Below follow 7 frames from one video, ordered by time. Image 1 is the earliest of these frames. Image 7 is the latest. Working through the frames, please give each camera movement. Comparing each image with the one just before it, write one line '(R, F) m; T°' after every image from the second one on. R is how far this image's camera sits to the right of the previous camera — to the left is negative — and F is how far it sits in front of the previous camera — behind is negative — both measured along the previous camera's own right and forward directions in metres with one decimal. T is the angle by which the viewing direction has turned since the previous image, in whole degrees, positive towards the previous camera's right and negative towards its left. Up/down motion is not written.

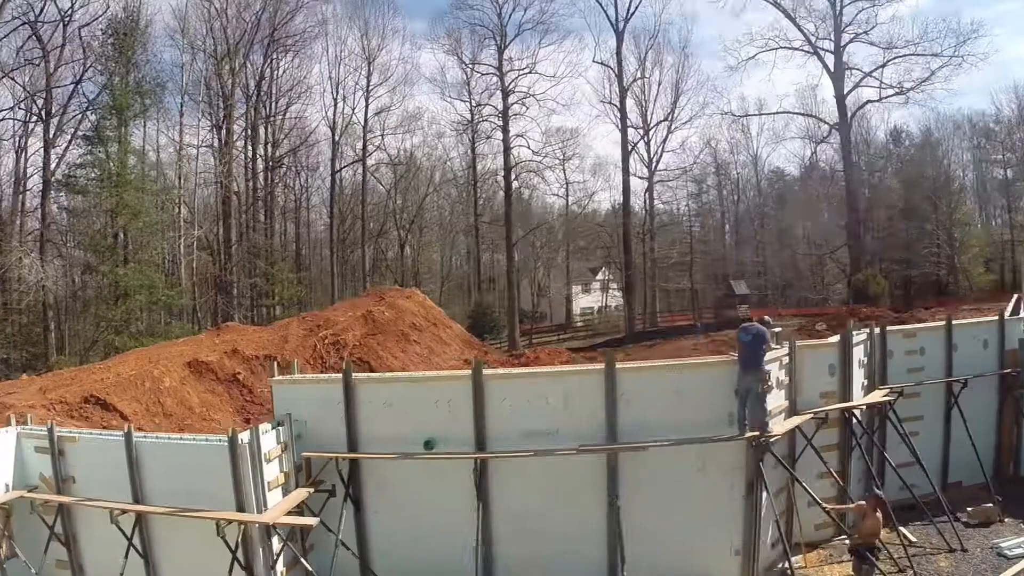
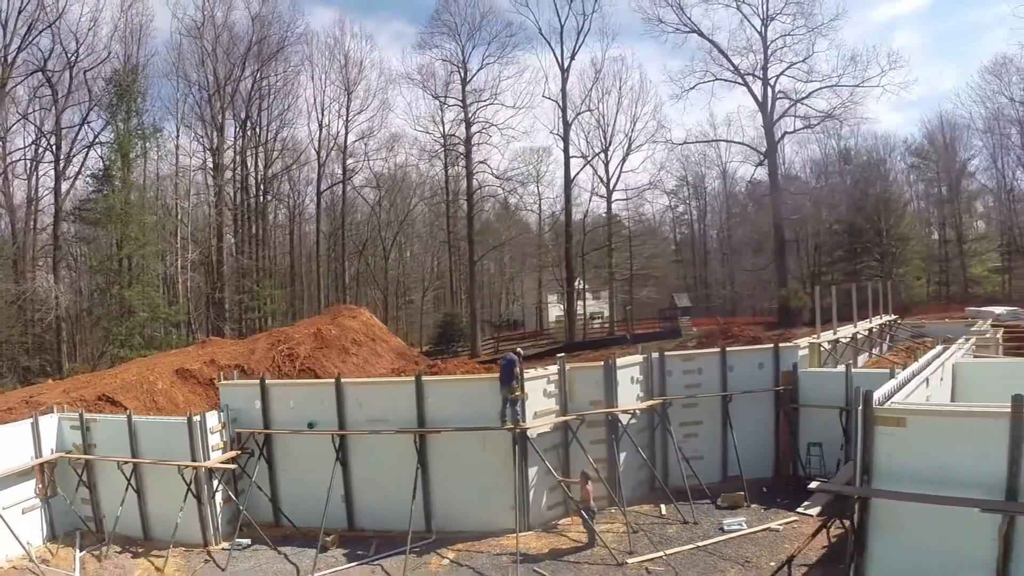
(+2.6, -4.3) m; 0°
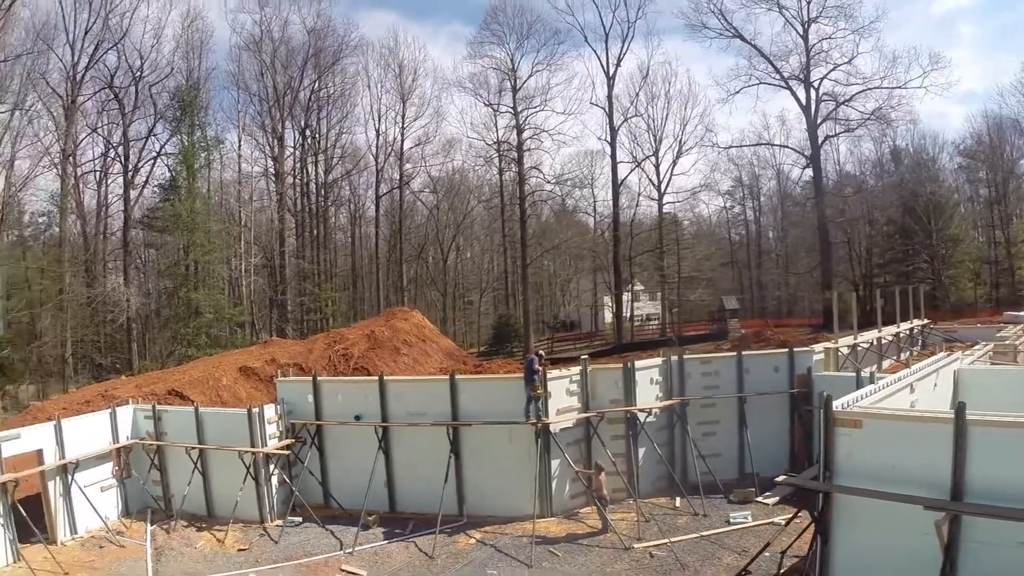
(+0.7, -1.1) m; -5°
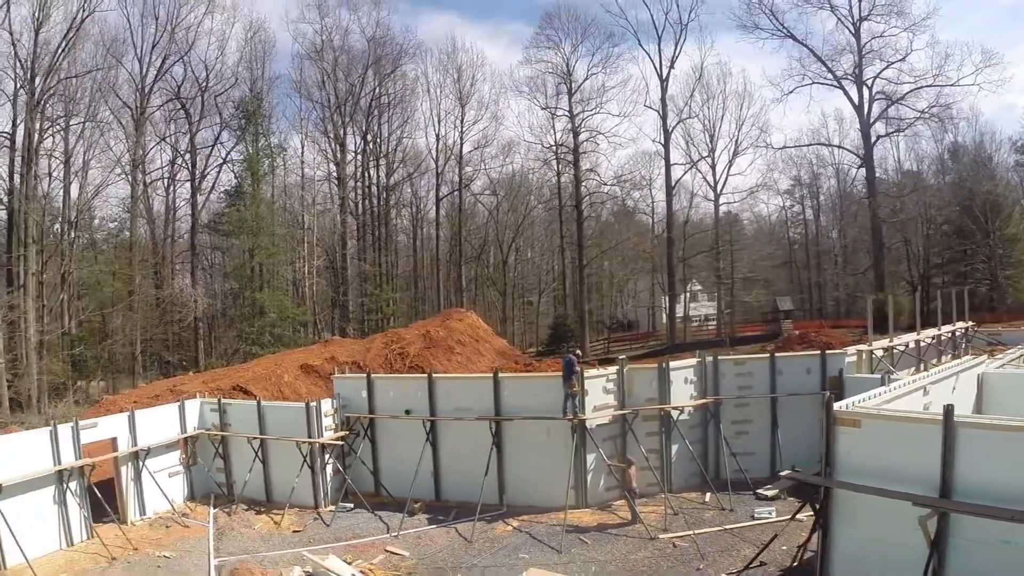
(+0.5, -0.9) m; -5°
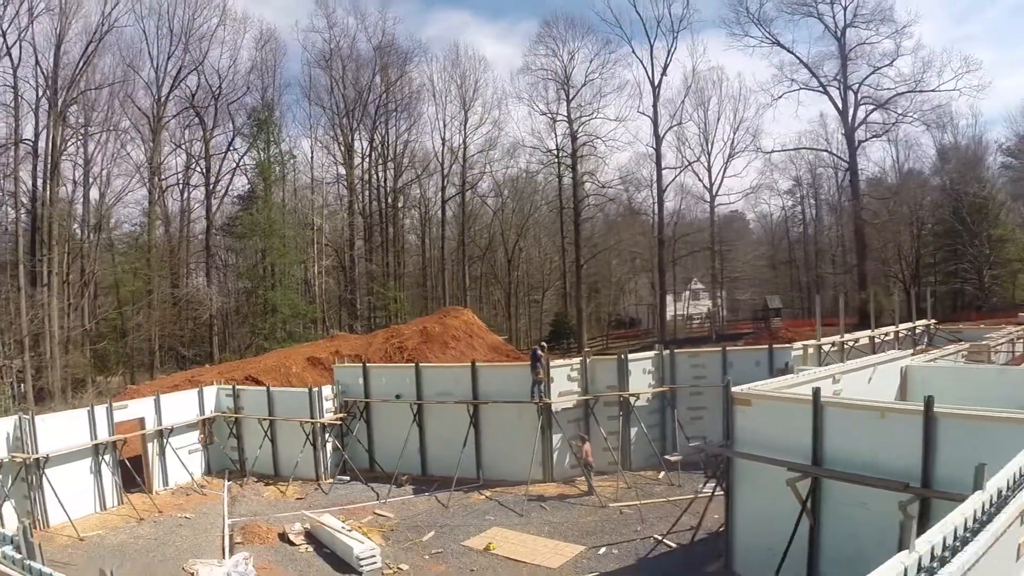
(+0.8, -1.8) m; -1°
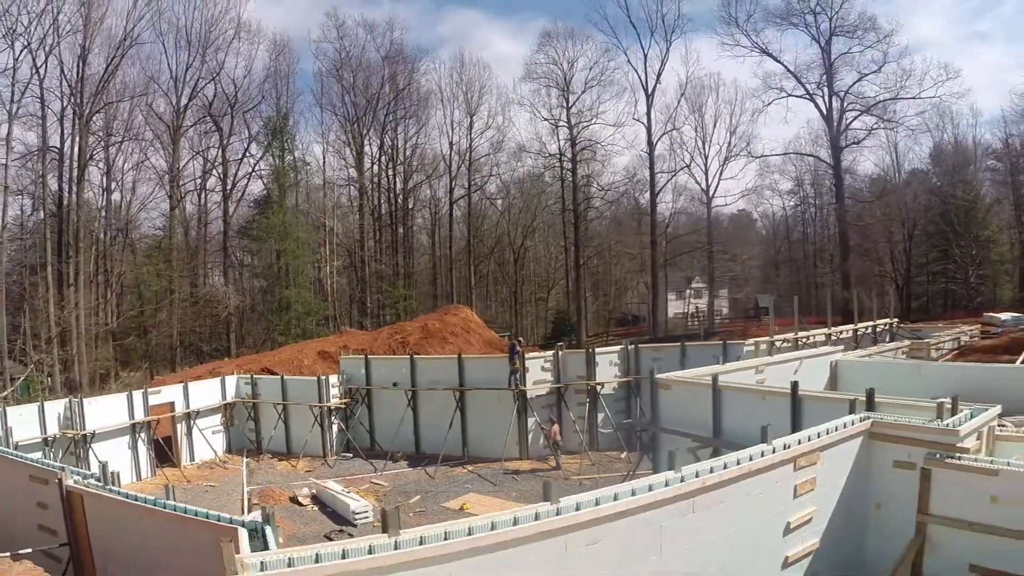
(+0.9, -2.1) m; -1°
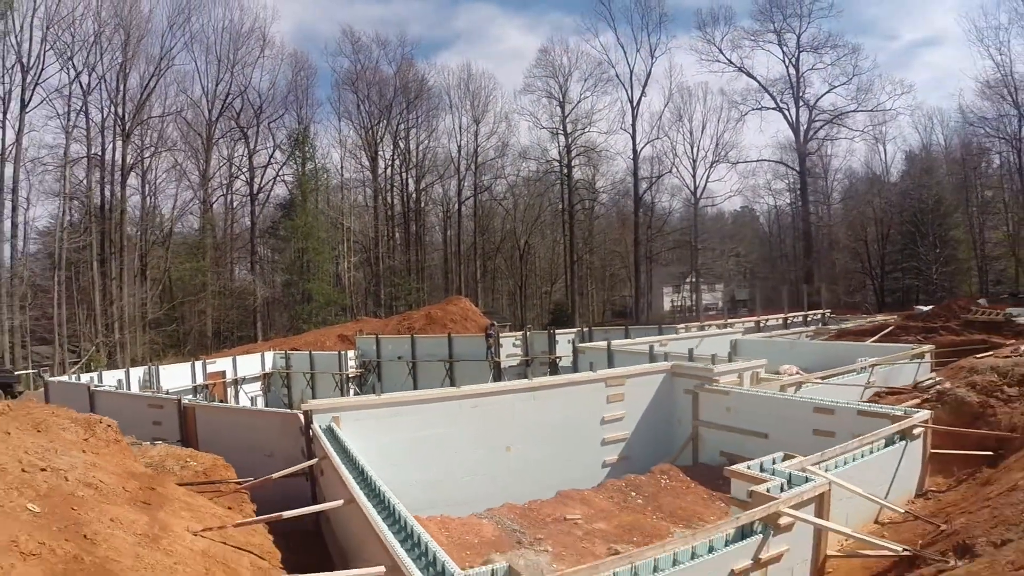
(+1.4, -4.6) m; -1°
